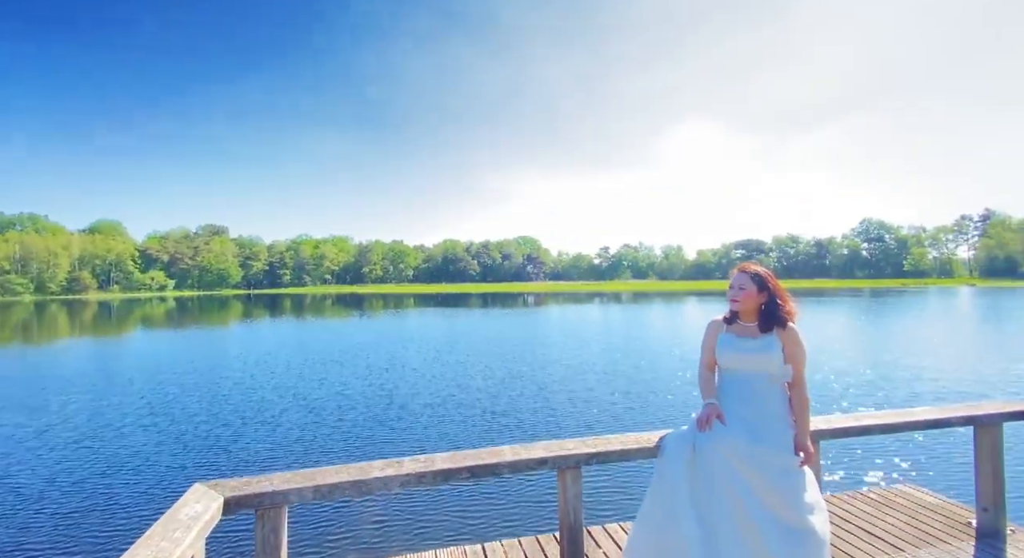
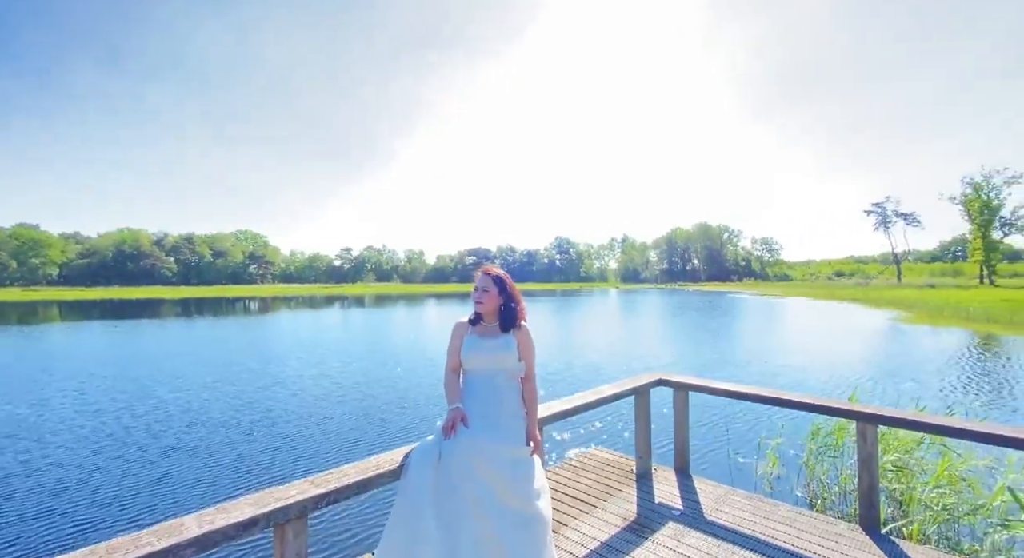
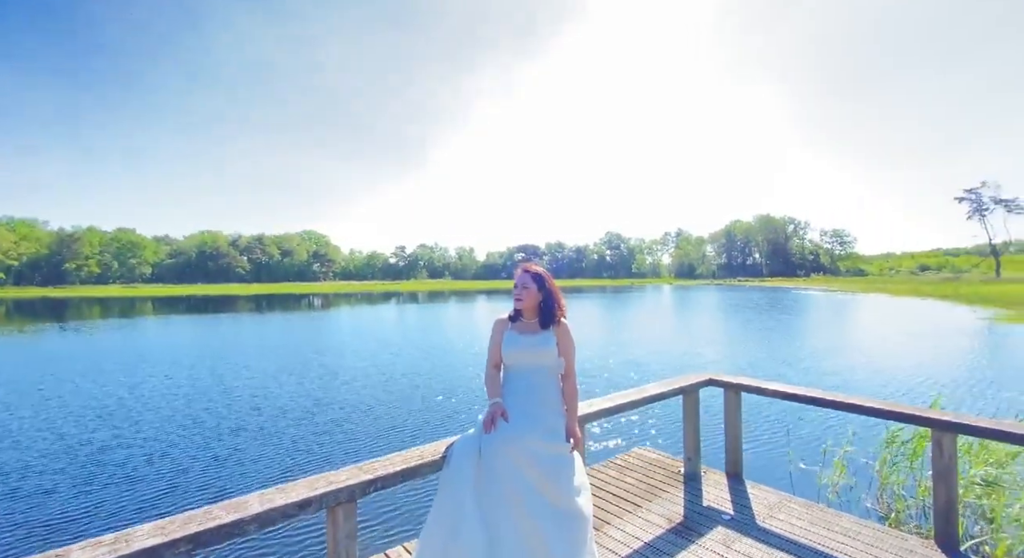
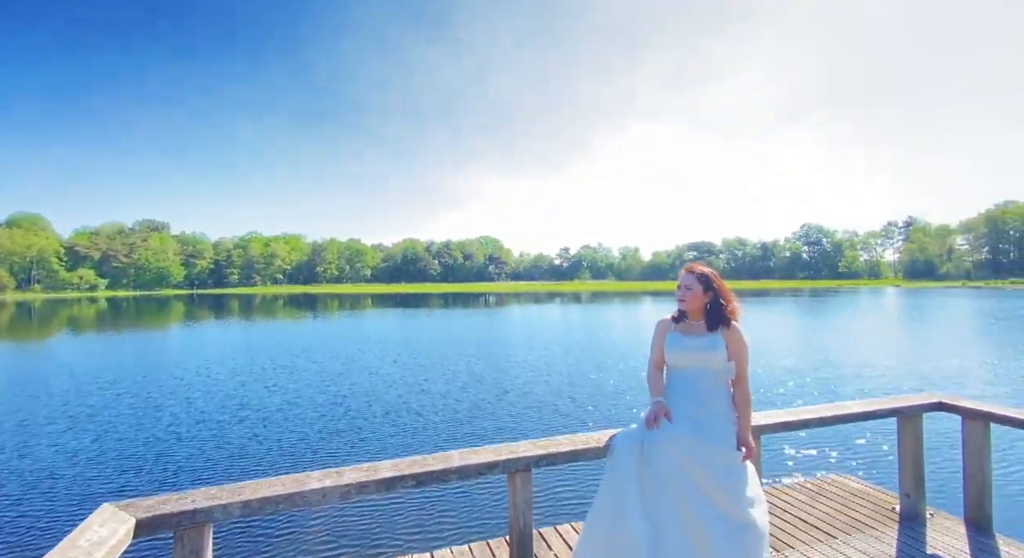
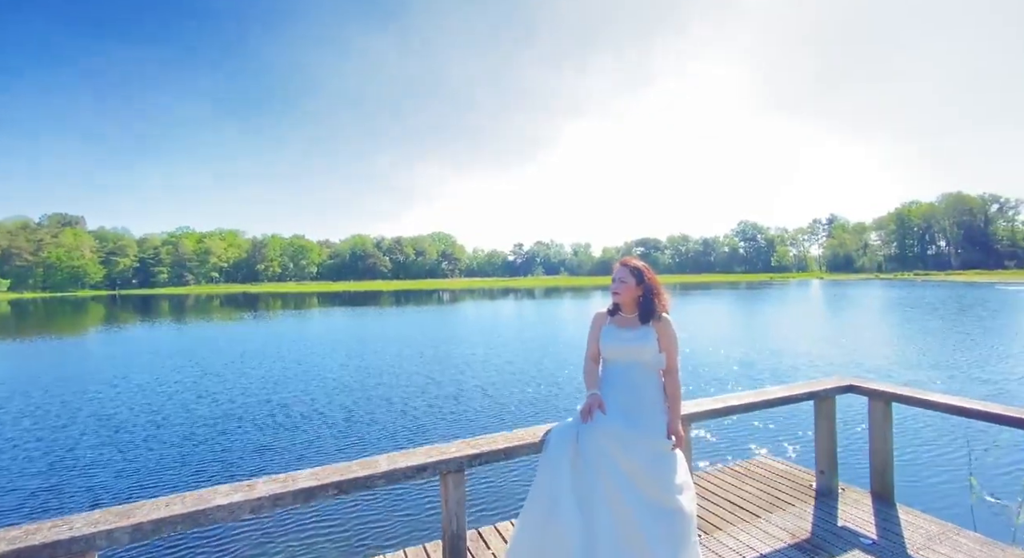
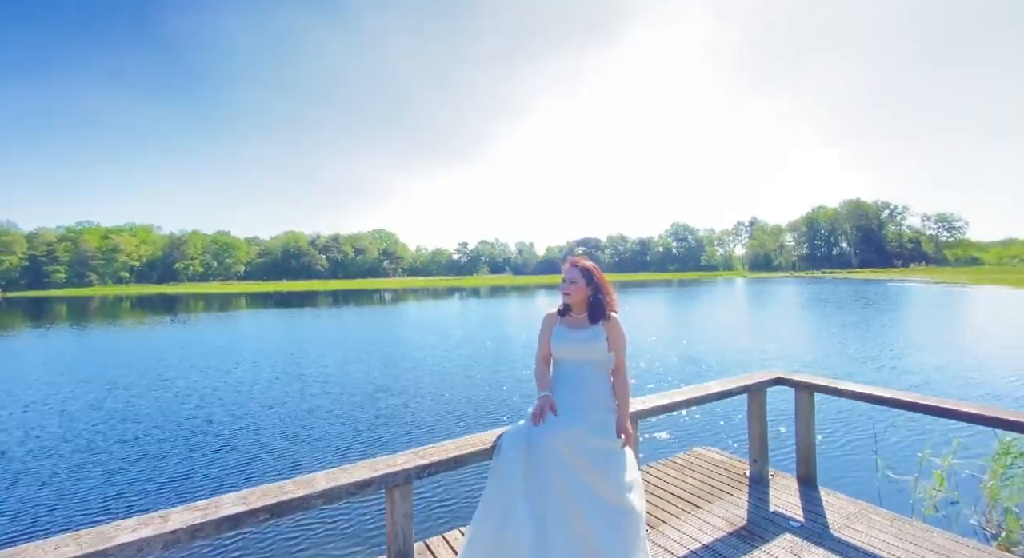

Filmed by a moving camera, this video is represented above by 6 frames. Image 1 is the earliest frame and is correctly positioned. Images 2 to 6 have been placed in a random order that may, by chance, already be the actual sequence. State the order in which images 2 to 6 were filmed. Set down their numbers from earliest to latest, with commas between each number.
4, 5, 6, 3, 2
